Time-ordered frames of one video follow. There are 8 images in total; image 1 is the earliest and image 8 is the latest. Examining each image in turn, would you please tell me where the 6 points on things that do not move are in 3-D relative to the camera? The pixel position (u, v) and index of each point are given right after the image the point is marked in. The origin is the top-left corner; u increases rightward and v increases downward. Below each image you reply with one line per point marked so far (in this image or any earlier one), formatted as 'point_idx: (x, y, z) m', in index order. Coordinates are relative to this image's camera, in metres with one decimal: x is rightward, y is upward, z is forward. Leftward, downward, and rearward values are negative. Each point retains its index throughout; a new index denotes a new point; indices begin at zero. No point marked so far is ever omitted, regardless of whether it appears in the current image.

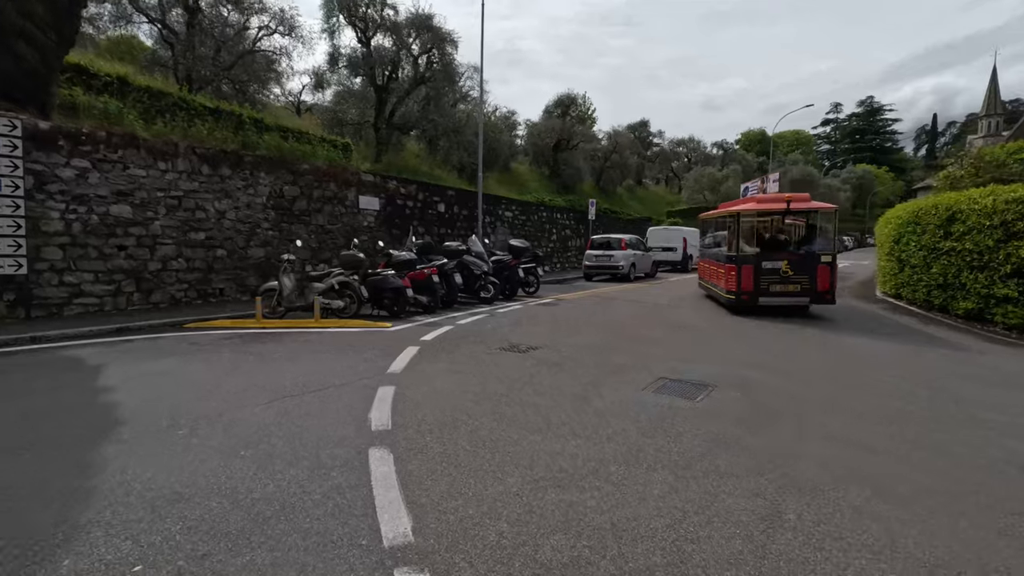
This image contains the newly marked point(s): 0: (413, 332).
0: (-1.7, -0.8, +9.2) m
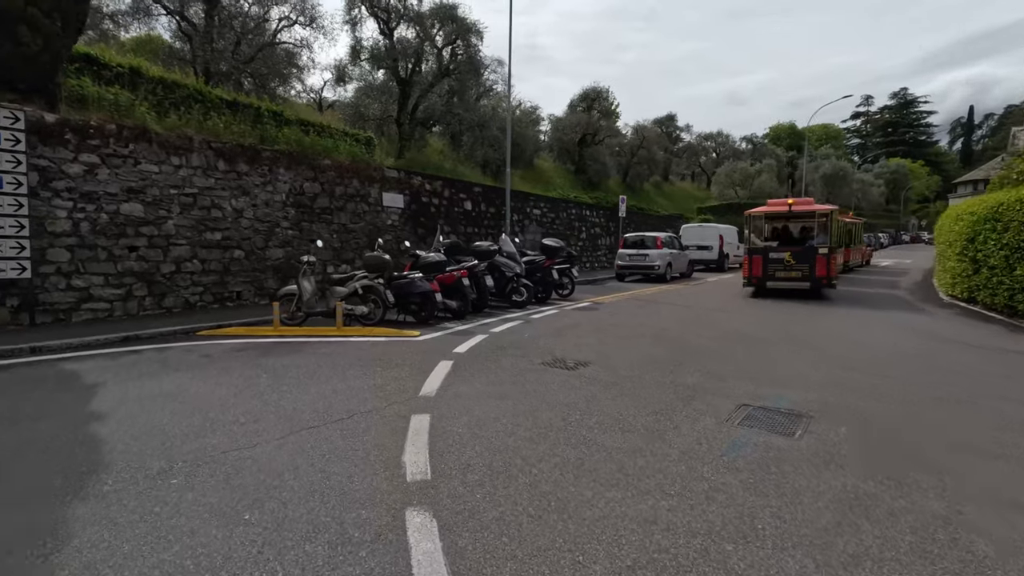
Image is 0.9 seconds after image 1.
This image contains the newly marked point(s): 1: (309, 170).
0: (-1.1, -0.8, +8.4) m
1: (-4.9, +2.8, +12.7) m
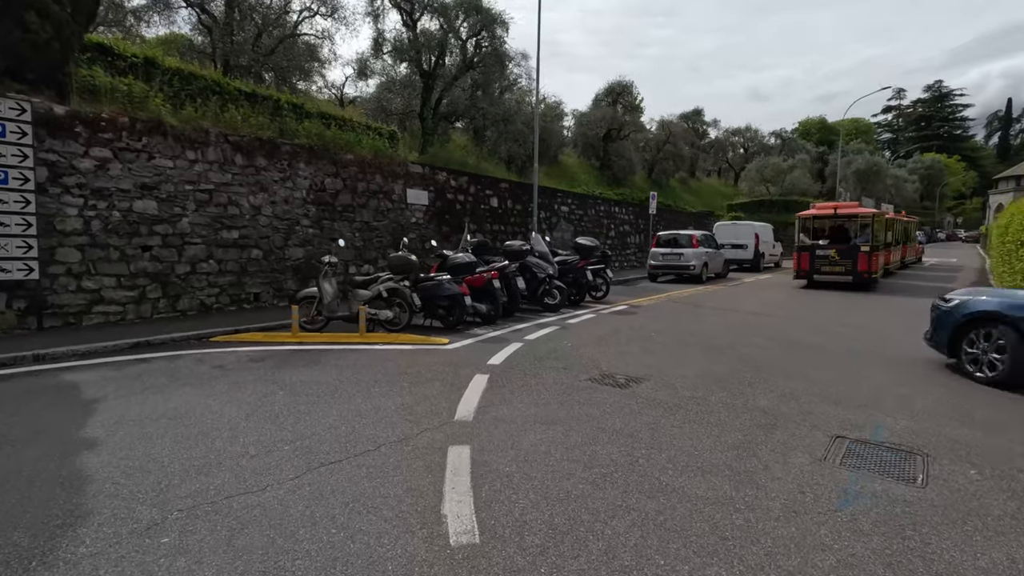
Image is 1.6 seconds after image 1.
0: (-0.5, -0.9, +7.6) m
1: (-4.1, +2.8, +12.1) m
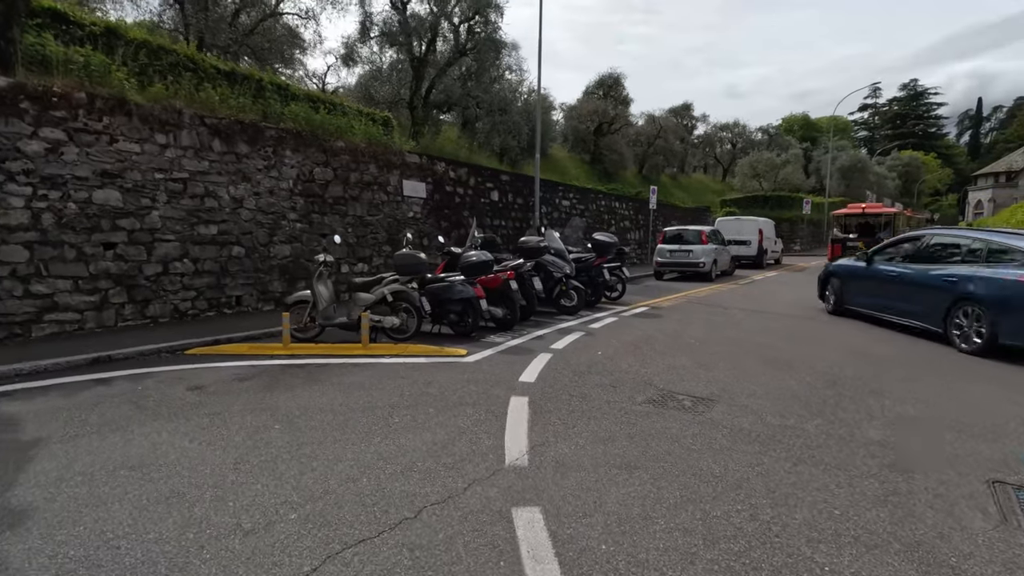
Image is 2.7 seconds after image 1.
0: (-0.1, -0.9, +6.6) m
1: (-3.9, +2.7, +10.9) m
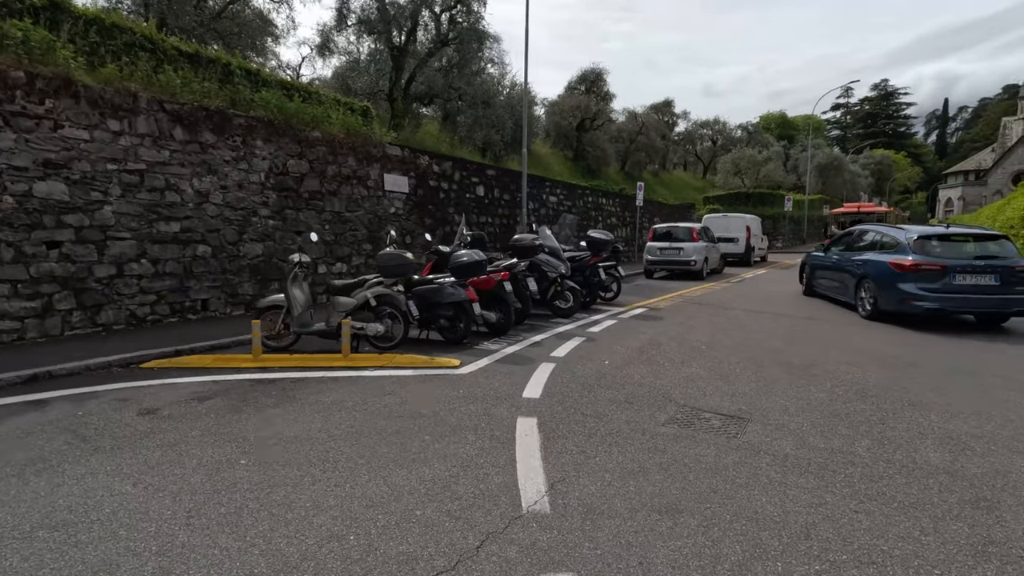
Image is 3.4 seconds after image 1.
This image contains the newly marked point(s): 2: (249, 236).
0: (-0.1, -1.0, +5.9) m
1: (-4.1, +2.7, +10.1) m
2: (-4.7, +0.9, +9.4) m
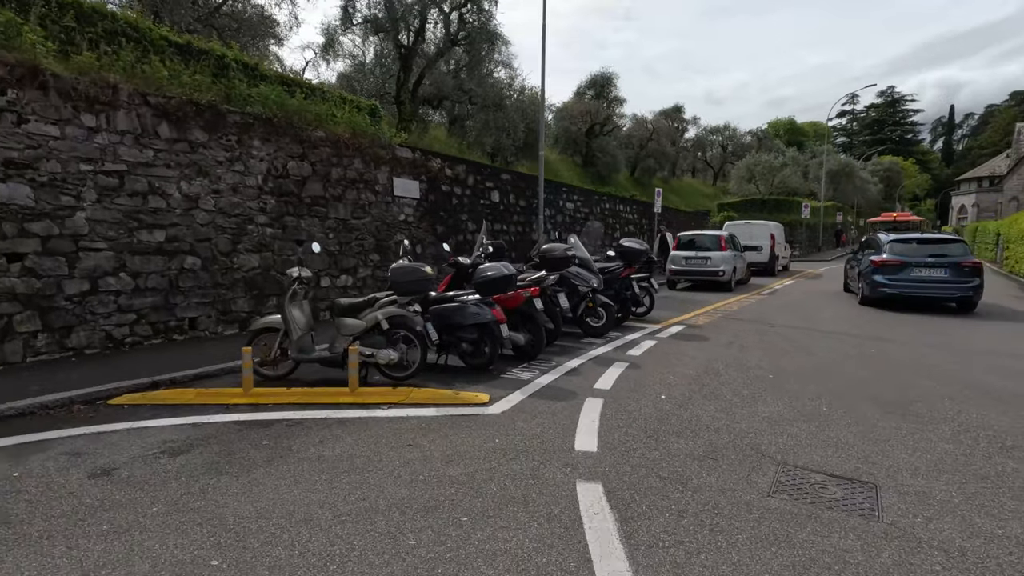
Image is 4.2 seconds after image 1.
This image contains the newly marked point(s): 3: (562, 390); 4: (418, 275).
0: (+0.3, -1.2, +4.9) m
1: (-3.7, +2.4, +9.1) m
2: (-4.3, +0.7, +8.4) m
3: (+0.5, -1.1, +5.7) m
4: (-1.1, +0.2, +6.3) m
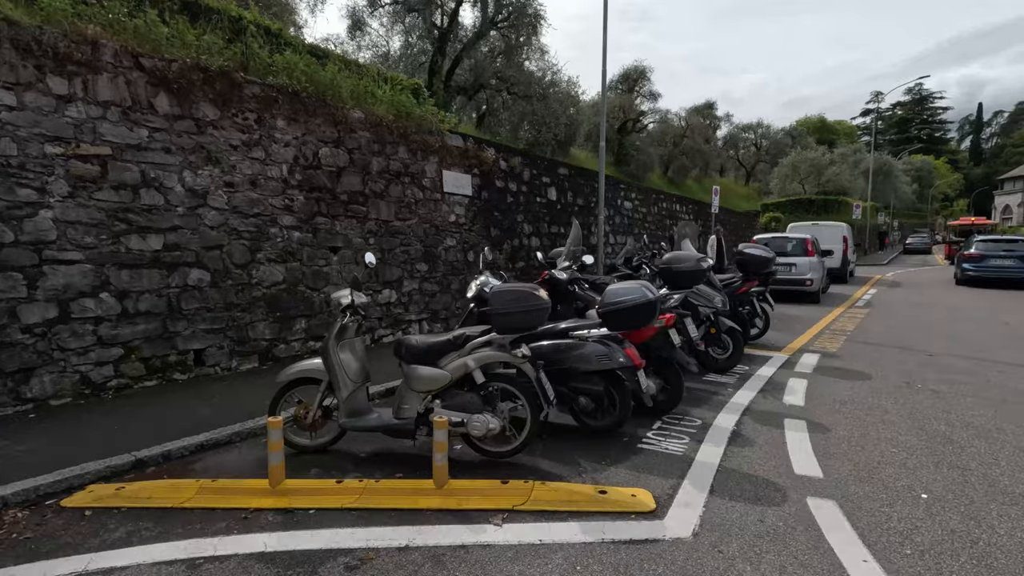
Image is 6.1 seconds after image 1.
0: (+1.4, -1.4, +2.9) m
1: (-2.5, +2.2, +7.2) m
2: (-3.0, +0.4, +6.6) m
3: (+1.7, -1.3, +3.8) m
4: (0.0, -0.1, +4.3) m
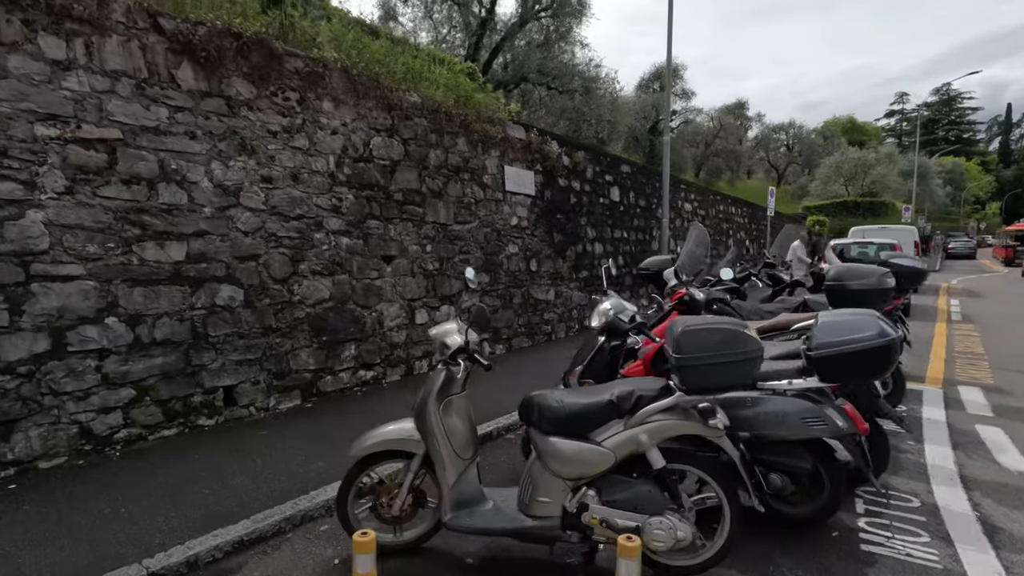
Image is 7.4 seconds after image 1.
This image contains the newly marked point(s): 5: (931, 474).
0: (+2.3, -1.6, +1.6) m
1: (-1.5, +2.0, +6.0) m
2: (-2.0, +0.2, +5.4) m
3: (+2.6, -1.5, +2.4) m
4: (+1.0, -0.3, +3.0) m
5: (+3.1, -1.4, +3.9) m
